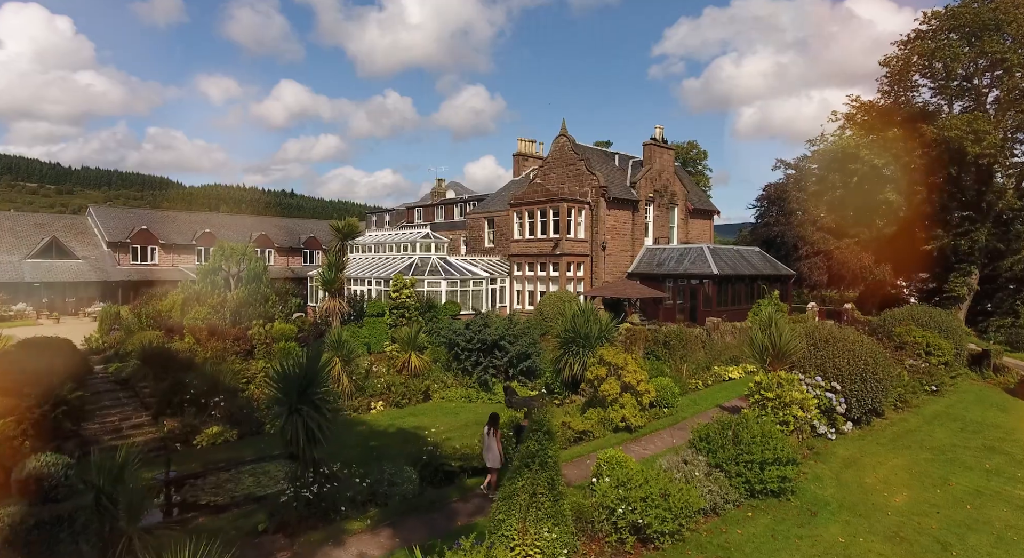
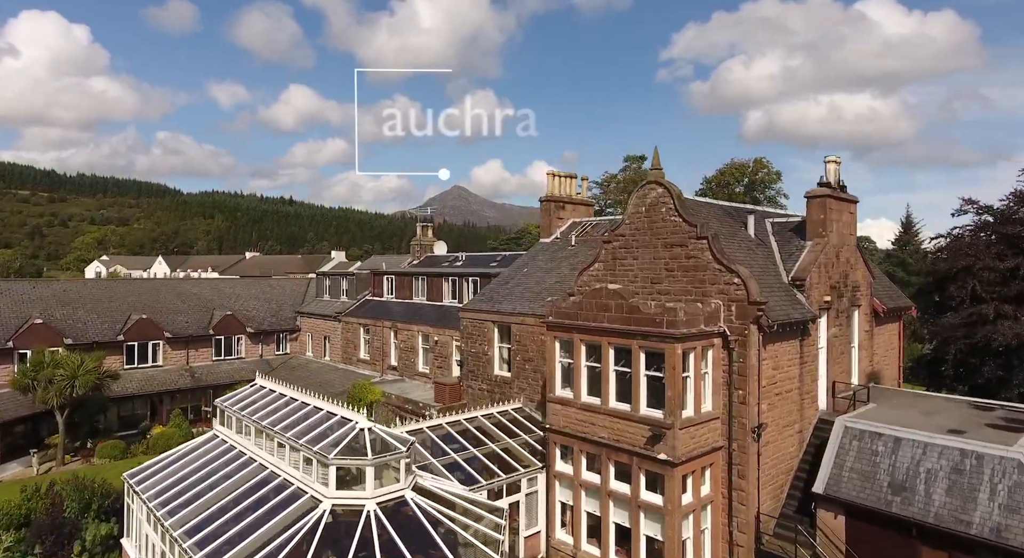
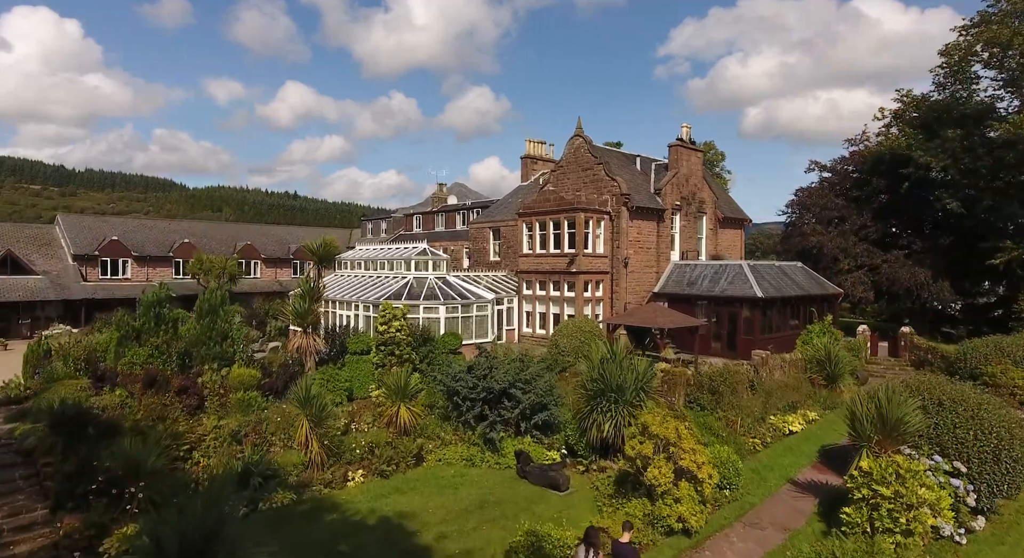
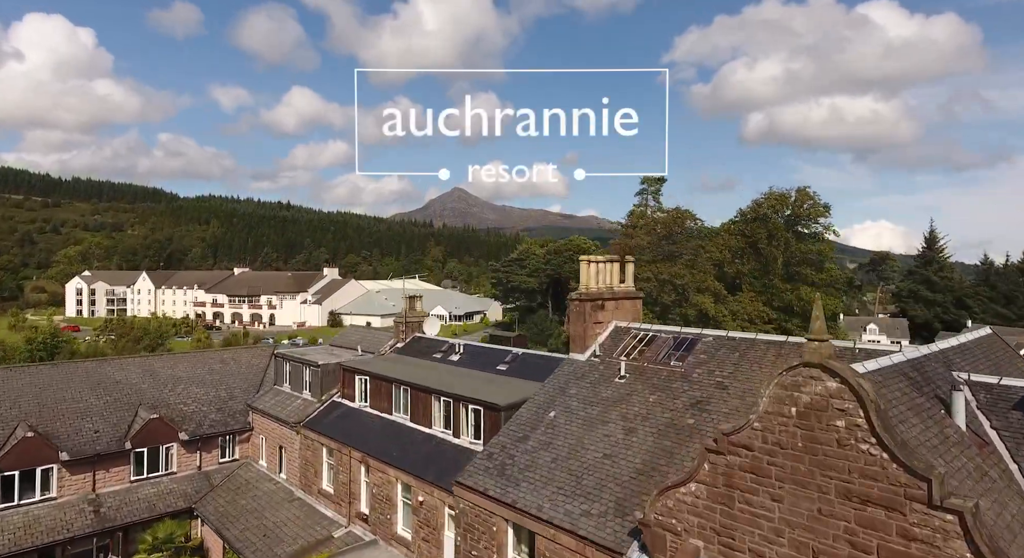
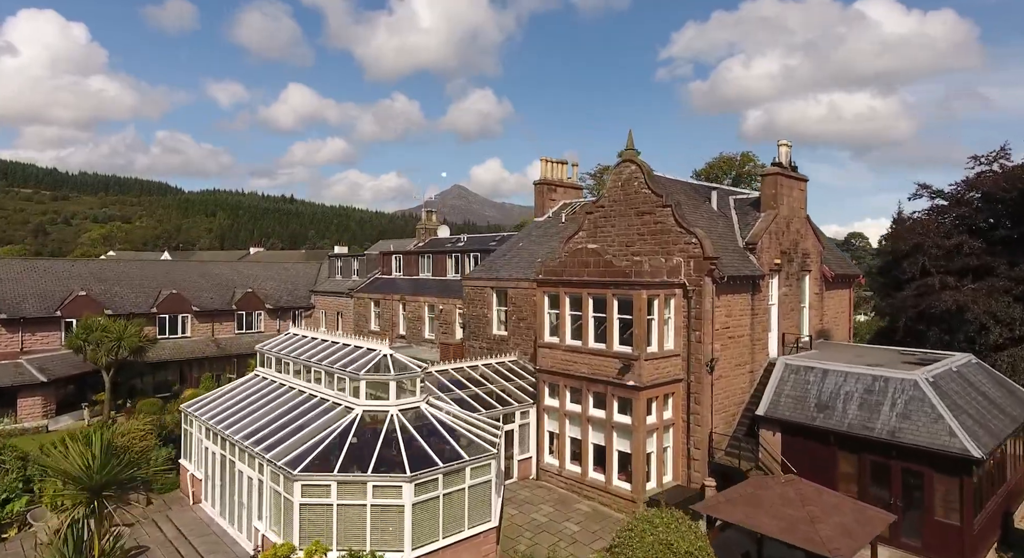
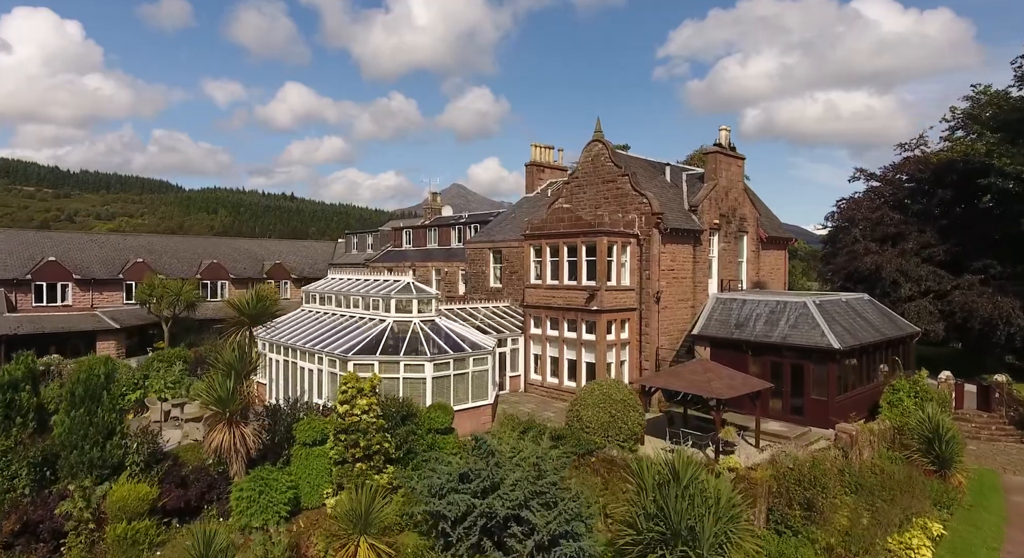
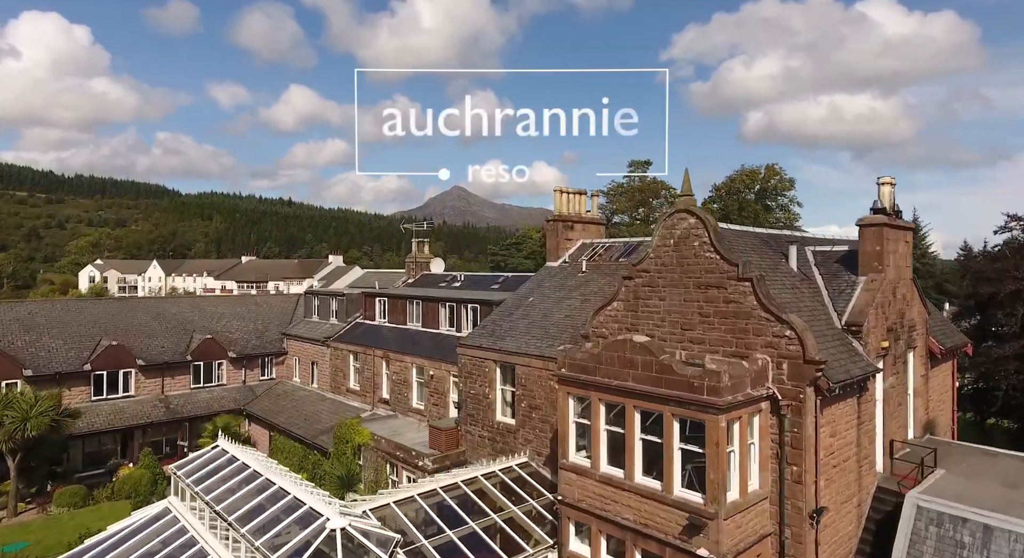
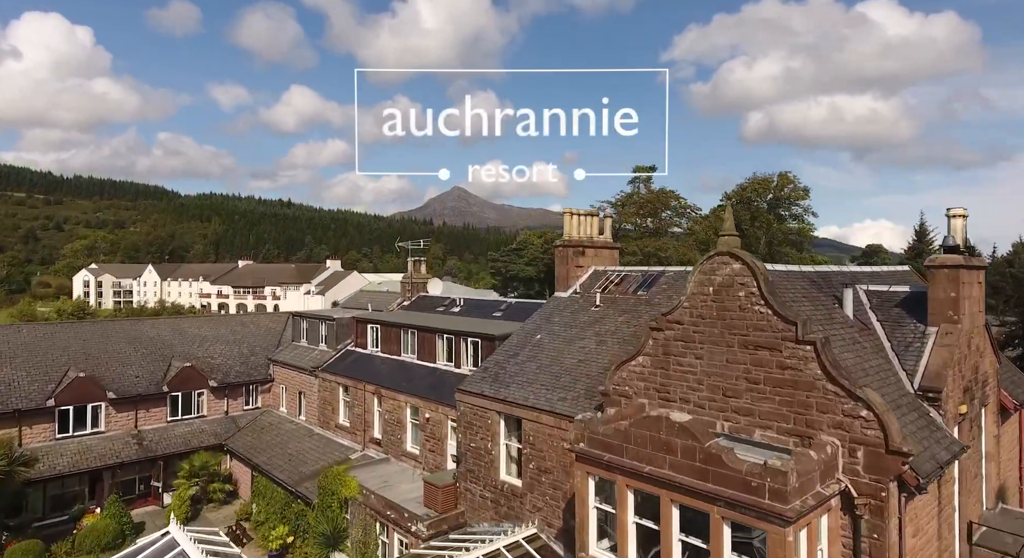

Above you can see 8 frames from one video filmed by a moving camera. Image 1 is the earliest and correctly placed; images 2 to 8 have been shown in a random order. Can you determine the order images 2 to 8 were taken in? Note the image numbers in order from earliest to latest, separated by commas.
3, 6, 5, 2, 7, 8, 4
